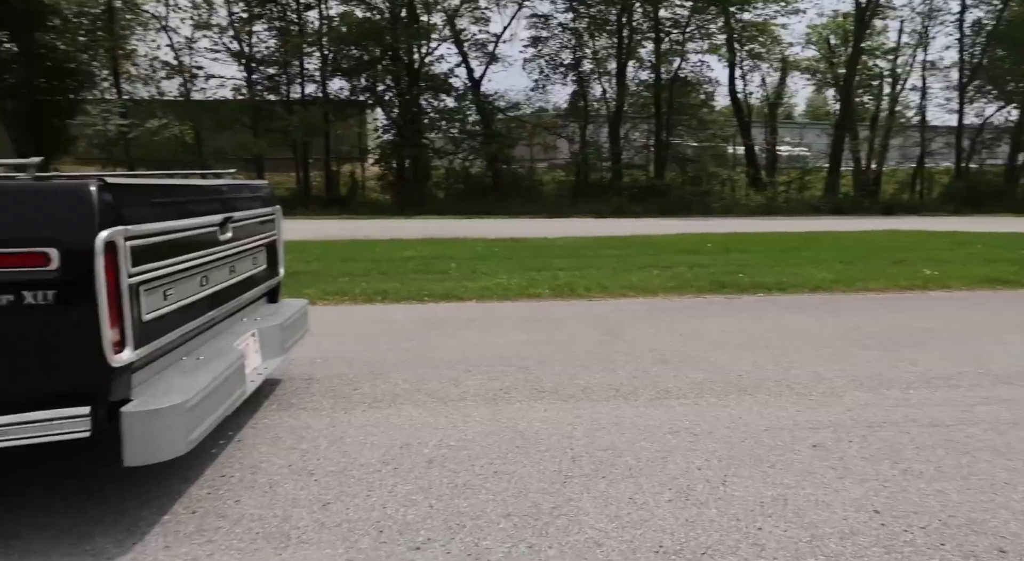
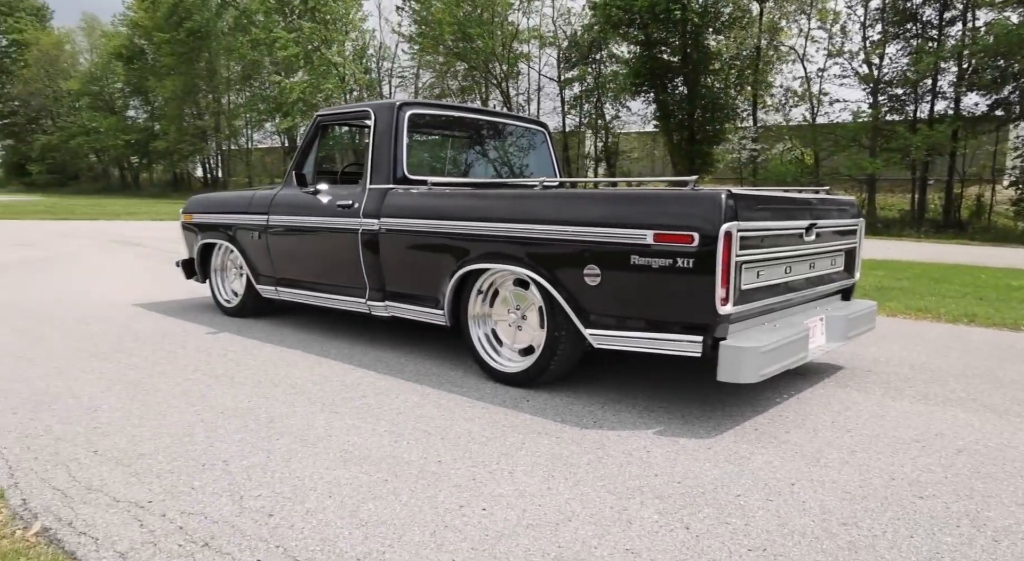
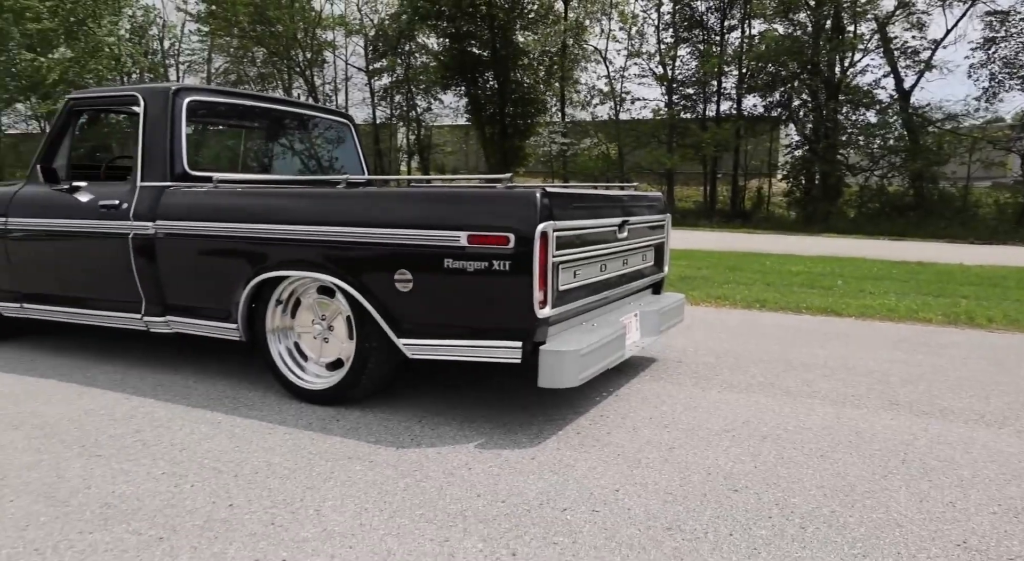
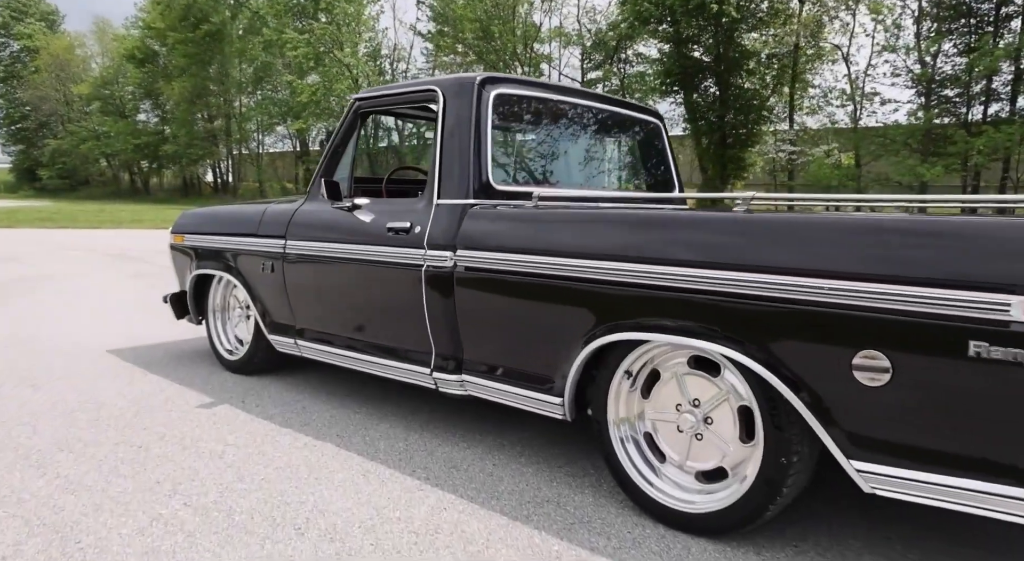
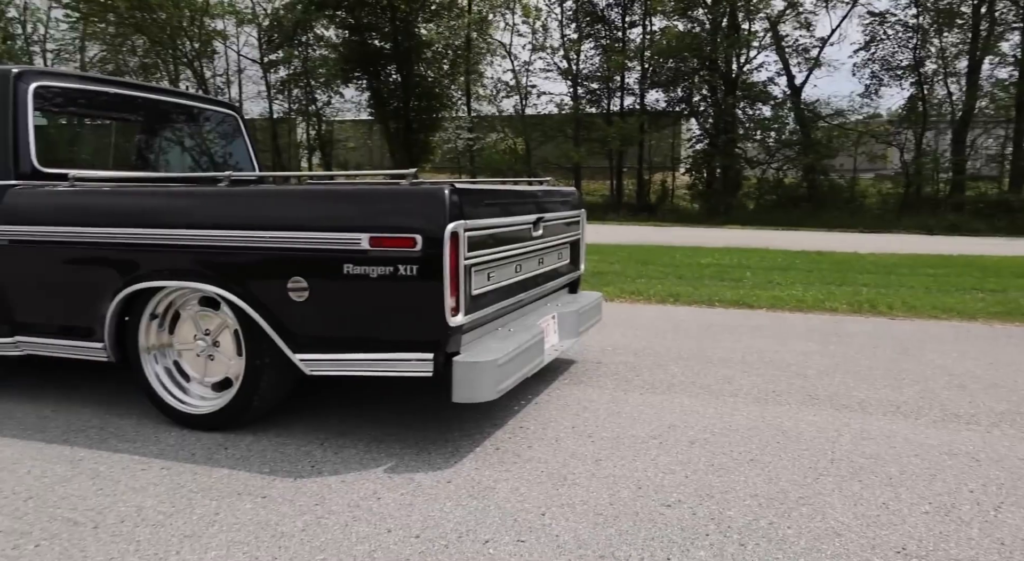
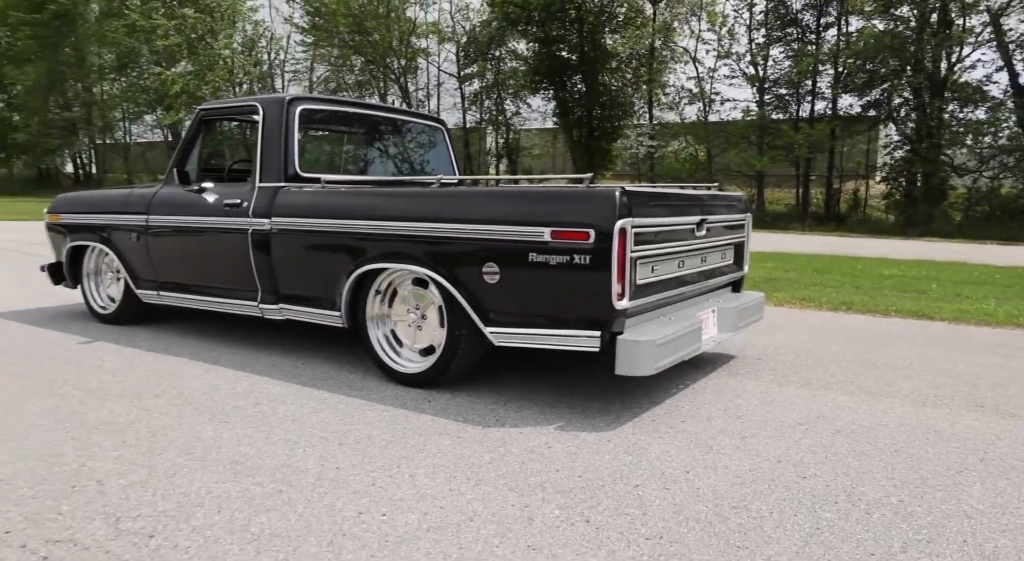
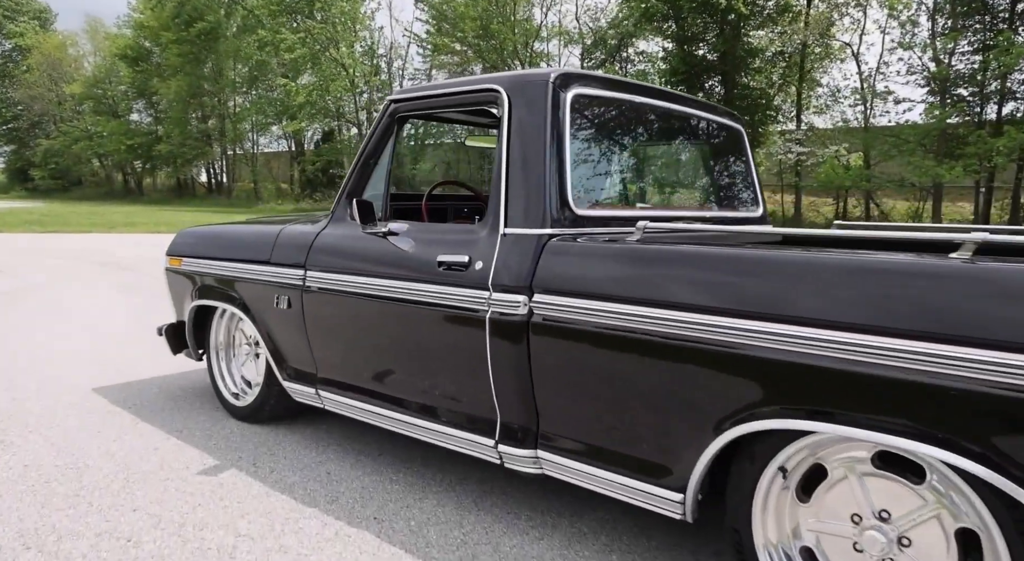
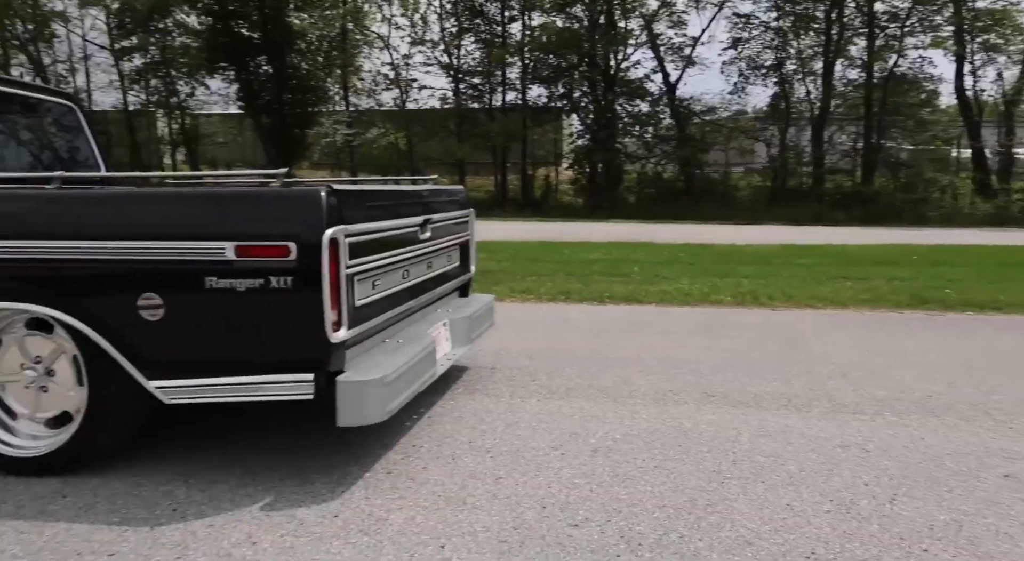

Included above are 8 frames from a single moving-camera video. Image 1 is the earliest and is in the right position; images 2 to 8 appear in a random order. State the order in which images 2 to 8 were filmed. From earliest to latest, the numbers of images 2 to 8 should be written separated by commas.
8, 5, 3, 6, 2, 4, 7
